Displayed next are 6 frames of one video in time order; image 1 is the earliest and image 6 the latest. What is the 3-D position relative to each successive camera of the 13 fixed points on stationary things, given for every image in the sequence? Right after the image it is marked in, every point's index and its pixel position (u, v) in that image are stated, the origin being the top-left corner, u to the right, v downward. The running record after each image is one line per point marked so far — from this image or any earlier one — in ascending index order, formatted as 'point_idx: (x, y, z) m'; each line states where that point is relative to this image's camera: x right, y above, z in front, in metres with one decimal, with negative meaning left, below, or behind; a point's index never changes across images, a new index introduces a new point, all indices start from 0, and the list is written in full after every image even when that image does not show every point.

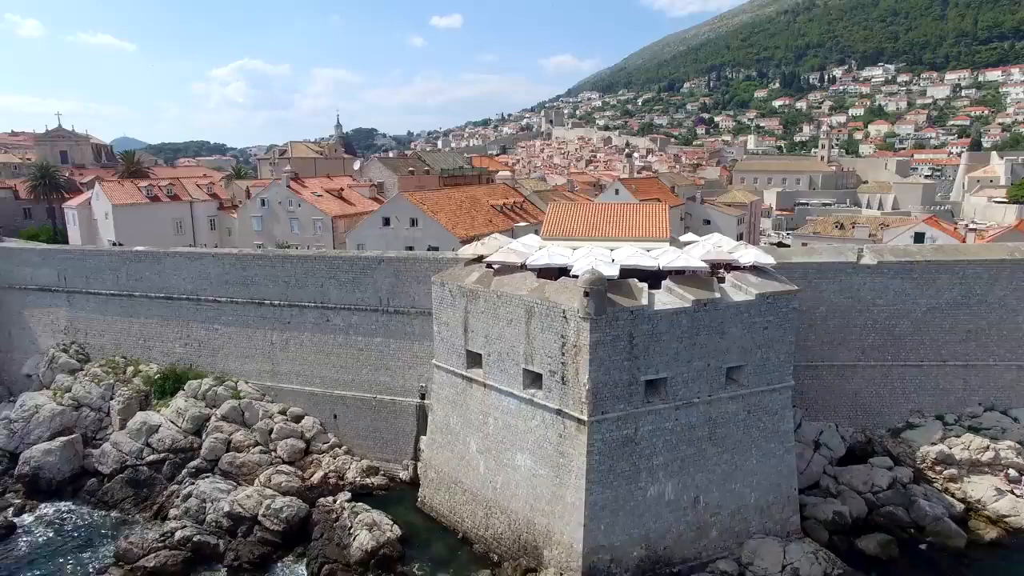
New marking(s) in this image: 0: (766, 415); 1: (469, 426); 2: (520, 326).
0: (+7.5, -3.7, +17.4) m
1: (-1.4, -4.4, +18.8) m
2: (+0.2, -1.1, +16.6) m
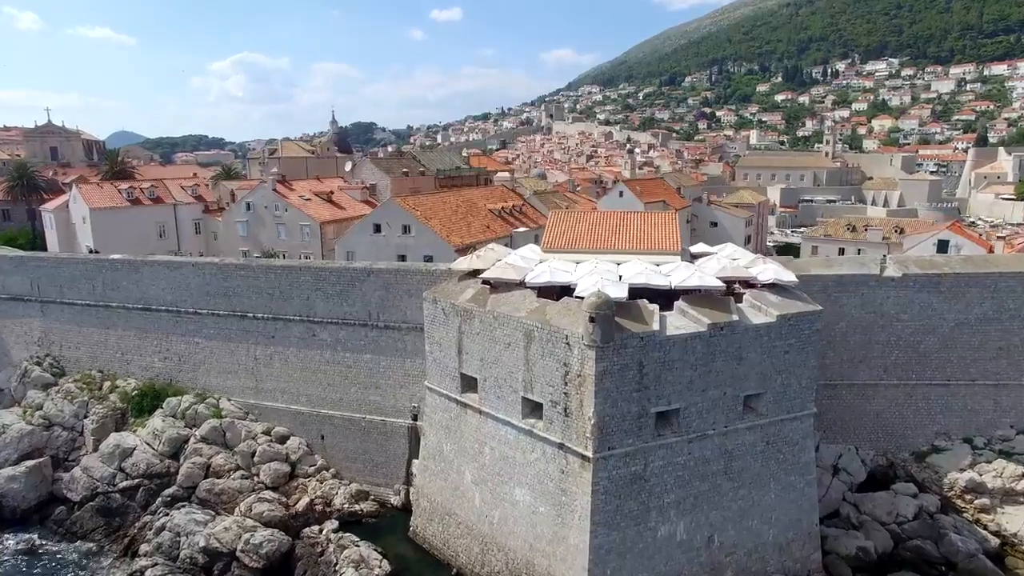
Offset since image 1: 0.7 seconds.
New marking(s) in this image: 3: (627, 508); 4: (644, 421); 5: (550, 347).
0: (+7.4, -4.3, +16.0) m
1: (-1.4, -4.9, +17.4) m
2: (+0.2, -1.6, +15.2) m
3: (+2.8, -5.4, +14.5) m
4: (+3.2, -3.2, +14.2) m
5: (+0.9, -1.4, +14.4) m
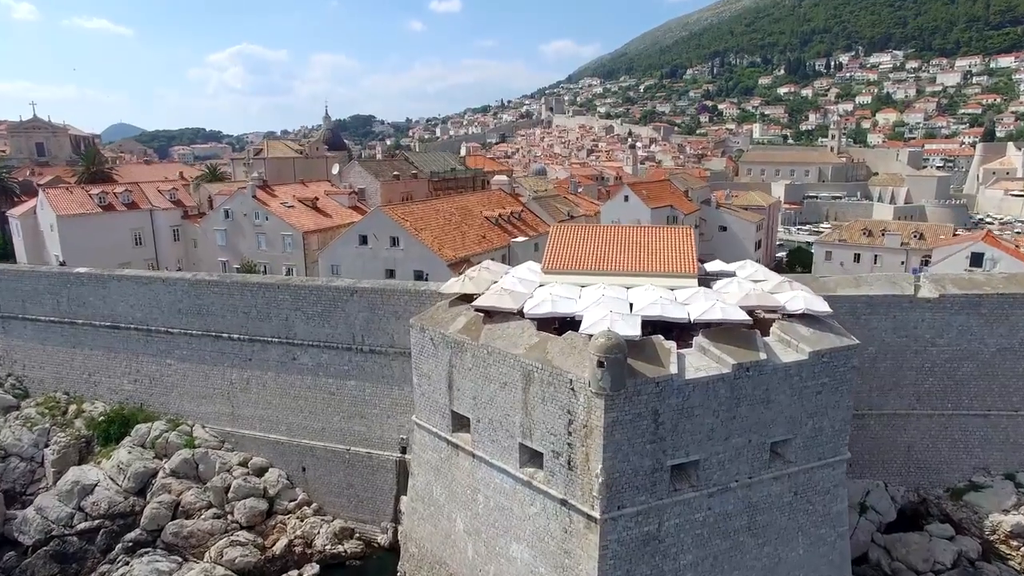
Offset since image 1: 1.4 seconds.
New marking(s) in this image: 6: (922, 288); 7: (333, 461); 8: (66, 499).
0: (+7.3, -5.0, +14.2) m
1: (-1.5, -5.6, +15.6) m
2: (+0.1, -2.3, +13.4) m
3: (+2.7, -6.1, +12.7) m
4: (+3.1, -3.9, +12.5) m
5: (+0.8, -2.2, +12.5) m
6: (+12.7, 0.0, +18.3) m
7: (-6.0, -5.8, +19.9) m
8: (-14.1, -6.7, +18.8) m
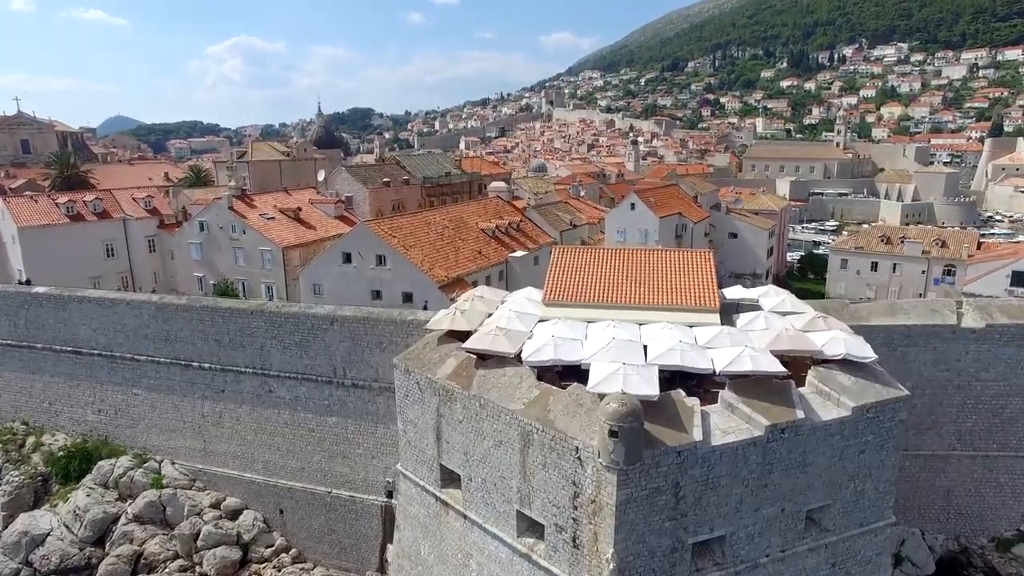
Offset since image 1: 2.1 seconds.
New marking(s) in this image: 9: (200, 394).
0: (+7.2, -5.9, +12.4) m
1: (-1.6, -6.4, +13.9) m
2: (0.0, -3.2, +11.5) m
3: (+2.7, -7.0, +10.9) m
4: (+3.0, -4.8, +10.6) m
5: (+0.8, -3.1, +10.7) m
6: (+12.6, -0.8, +16.4) m
7: (-6.1, -6.6, +18.1) m
8: (-14.2, -7.5, +17.0) m
9: (-10.1, -3.4, +19.2) m
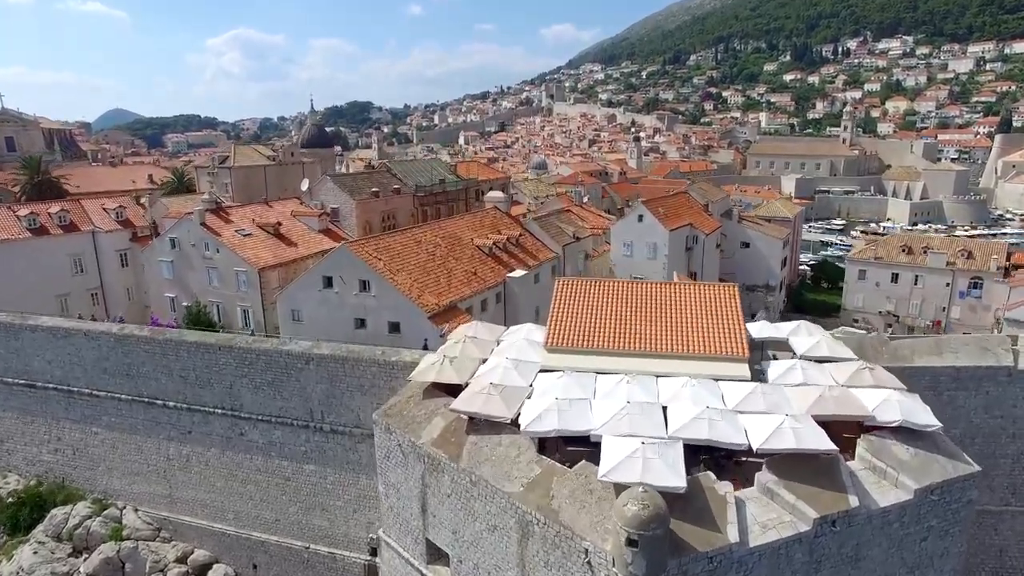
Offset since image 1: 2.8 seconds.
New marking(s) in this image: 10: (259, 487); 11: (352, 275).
0: (+7.2, -6.8, +10.6) m
1: (-1.7, -7.4, +12.0) m
2: (-0.1, -4.2, +9.7) m
3: (+2.6, -7.9, +9.1) m
4: (+2.9, -5.8, +8.8) m
5: (+0.7, -4.0, +8.9) m
6: (+12.5, -1.7, +14.6) m
7: (-6.1, -7.5, +16.3) m
8: (-14.3, -8.4, +15.2) m
9: (-10.2, -4.3, +17.3) m
10: (-7.1, -5.5, +16.5) m
11: (-4.8, +0.4, +18.0) m
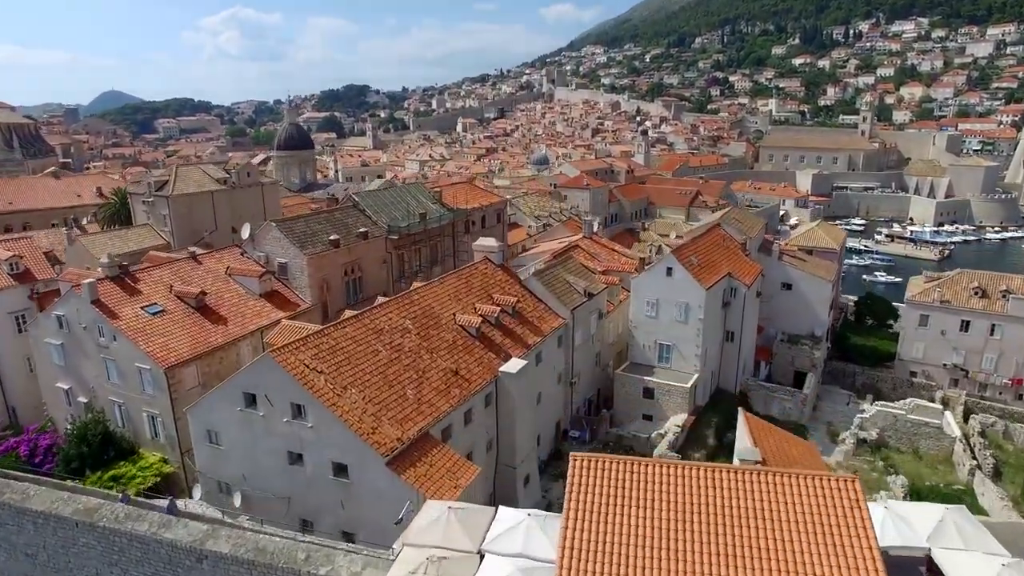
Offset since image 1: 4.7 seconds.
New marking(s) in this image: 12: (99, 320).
0: (+7.0, -9.7, +5.7) m
1: (-1.8, -10.2, +7.1) m
2: (-0.2, -7.1, +4.7) m
3: (+2.5, -10.9, +4.2) m
4: (+2.8, -8.7, +3.9) m
5: (+0.5, -7.0, +3.9) m
6: (+12.4, -4.5, +9.5) m
7: (-6.3, -10.2, +11.4) m
8: (-14.4, -11.1, +10.3) m
9: (-10.3, -7.0, +12.3) m
10: (-7.2, -8.3, +11.5) m
11: (-5.0, -2.3, +12.9) m
12: (-11.0, -0.8, +15.7) m
